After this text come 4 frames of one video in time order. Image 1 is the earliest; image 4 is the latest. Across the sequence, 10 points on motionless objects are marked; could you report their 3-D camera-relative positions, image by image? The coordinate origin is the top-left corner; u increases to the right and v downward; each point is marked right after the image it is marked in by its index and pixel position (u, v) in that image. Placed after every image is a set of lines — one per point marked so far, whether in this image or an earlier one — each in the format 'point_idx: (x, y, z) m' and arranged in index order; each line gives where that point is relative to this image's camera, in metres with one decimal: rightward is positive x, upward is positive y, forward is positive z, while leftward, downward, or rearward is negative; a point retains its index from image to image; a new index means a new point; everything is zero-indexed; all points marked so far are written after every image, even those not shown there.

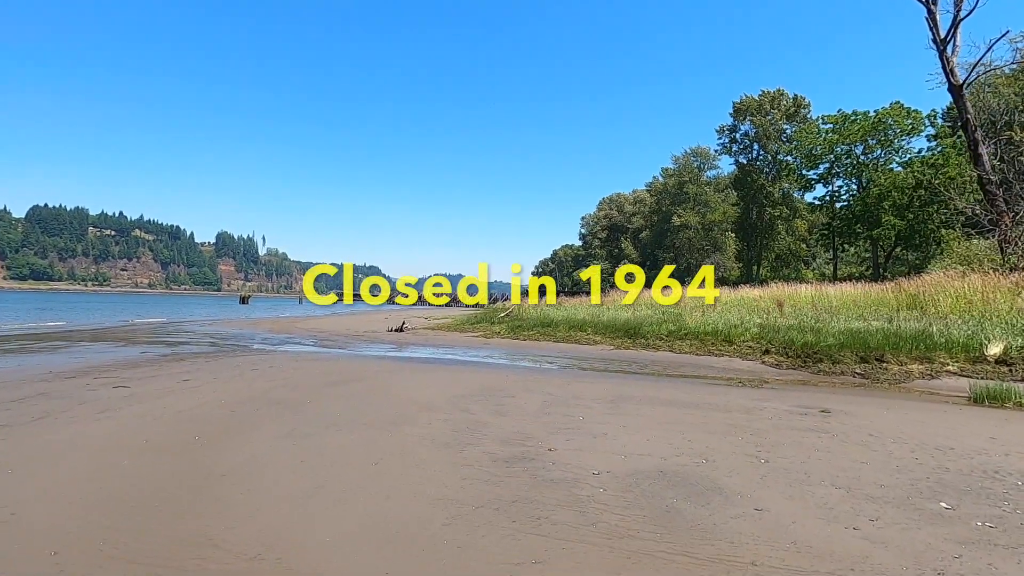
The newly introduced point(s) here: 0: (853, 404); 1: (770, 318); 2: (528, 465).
0: (+4.9, -1.7, +7.6) m
1: (+7.4, -0.9, +15.1) m
2: (+0.1, -1.4, +4.2) m
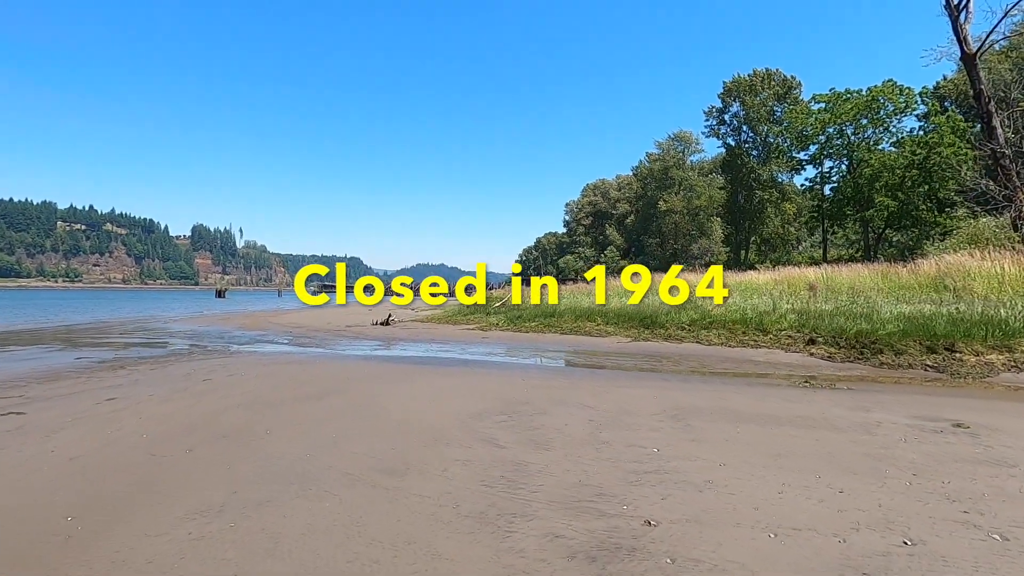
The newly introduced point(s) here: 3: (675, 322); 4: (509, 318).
0: (+5.2, -1.4, +6.0) m
1: (+7.4, -0.4, +13.6) m
2: (+0.6, -1.3, +2.4) m
3: (+4.2, -0.9, +13.7) m
4: (-0.1, -1.0, +17.3) m
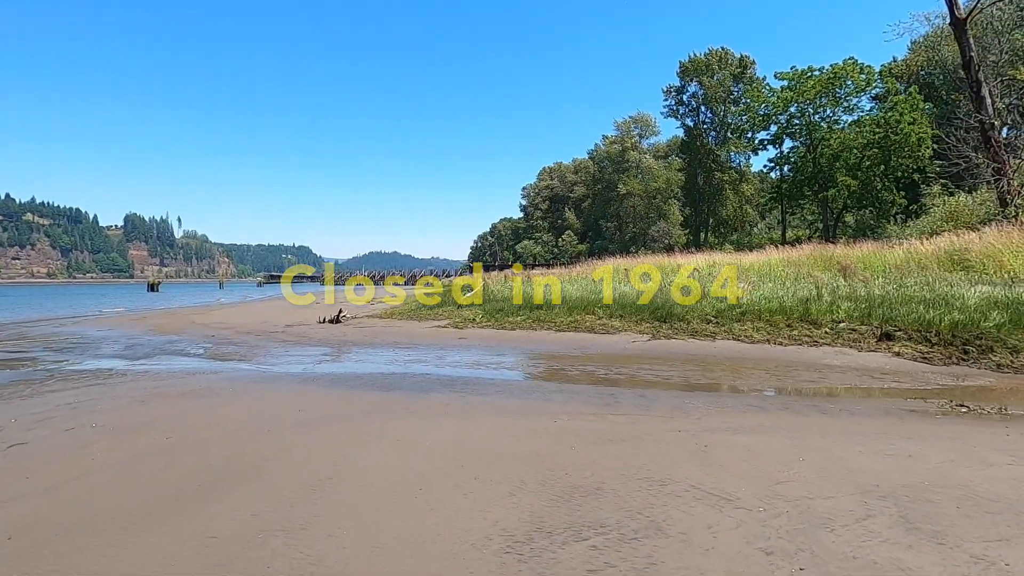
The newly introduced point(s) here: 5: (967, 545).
0: (+5.5, -1.2, +3.7) m
1: (+7.1, 0.0, +11.4) m
2: (+1.2, -1.3, -0.3) m
3: (+3.9, -0.5, +11.3) m
4: (-0.7, -0.6, +14.5) m
5: (+2.2, -1.2, +2.5) m
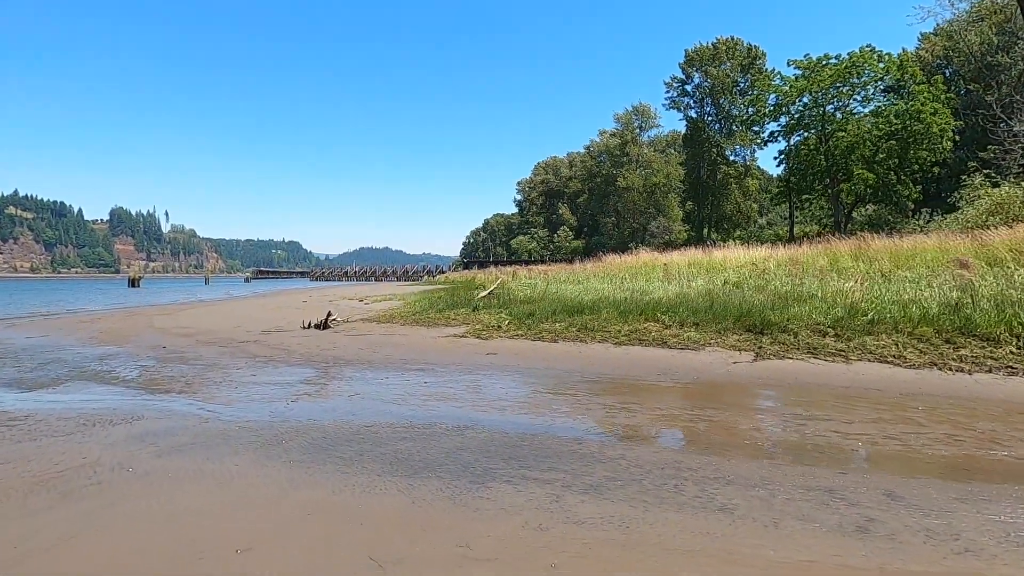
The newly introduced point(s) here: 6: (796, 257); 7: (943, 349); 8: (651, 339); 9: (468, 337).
0: (+6.4, -1.3, +1.0) m
1: (+7.9, 0.0, +8.7) m
2: (+2.1, -1.4, -3.1) m
3: (+4.7, -0.5, +8.5) m
4: (0.0, -0.6, +11.7) m
5: (+3.0, -1.3, -0.2) m
6: (+9.8, +1.1, +17.9) m
7: (+5.7, -0.8, +7.1) m
8: (+2.3, -0.9, +8.9) m
9: (-0.8, -0.9, +10.4) m
